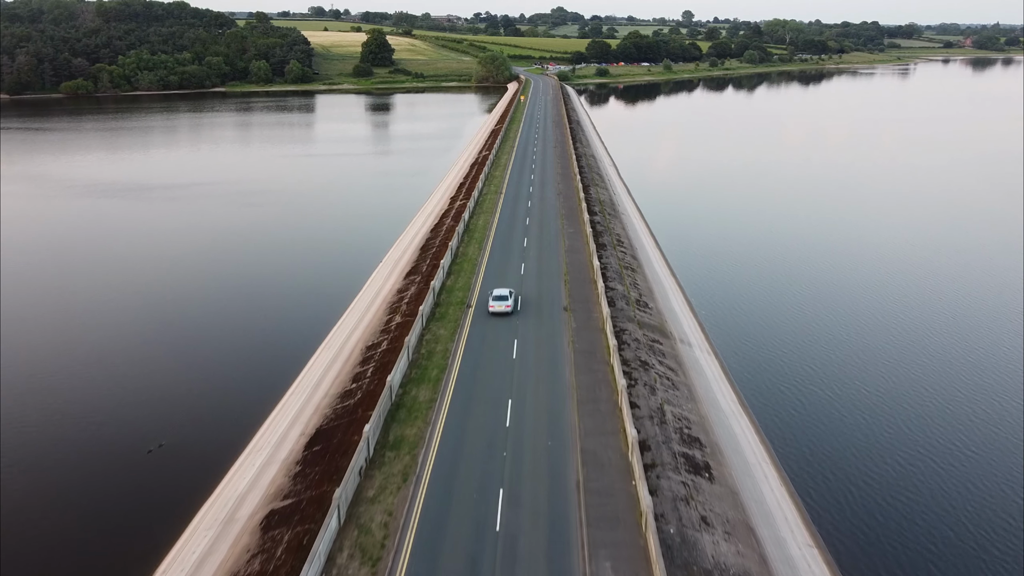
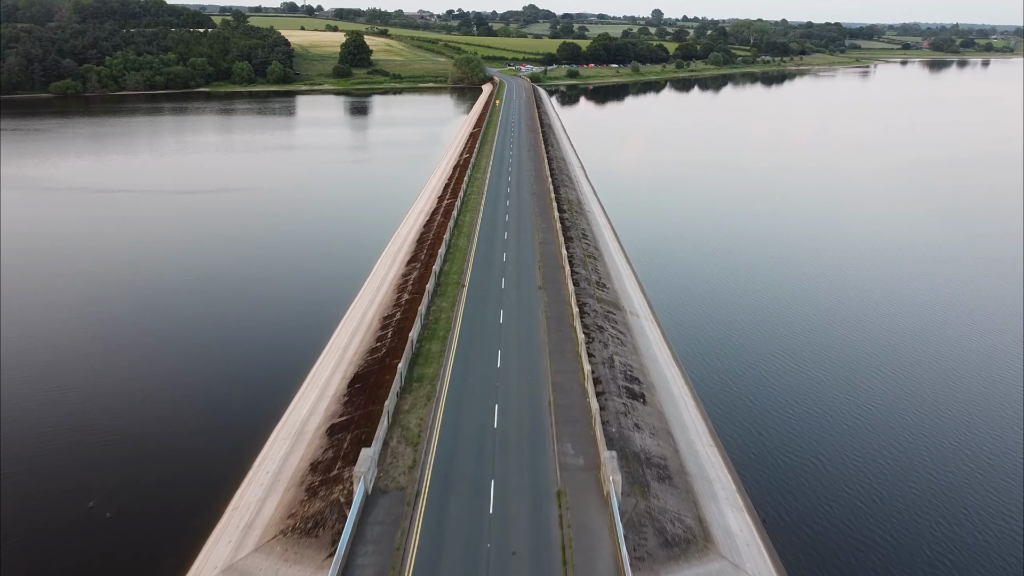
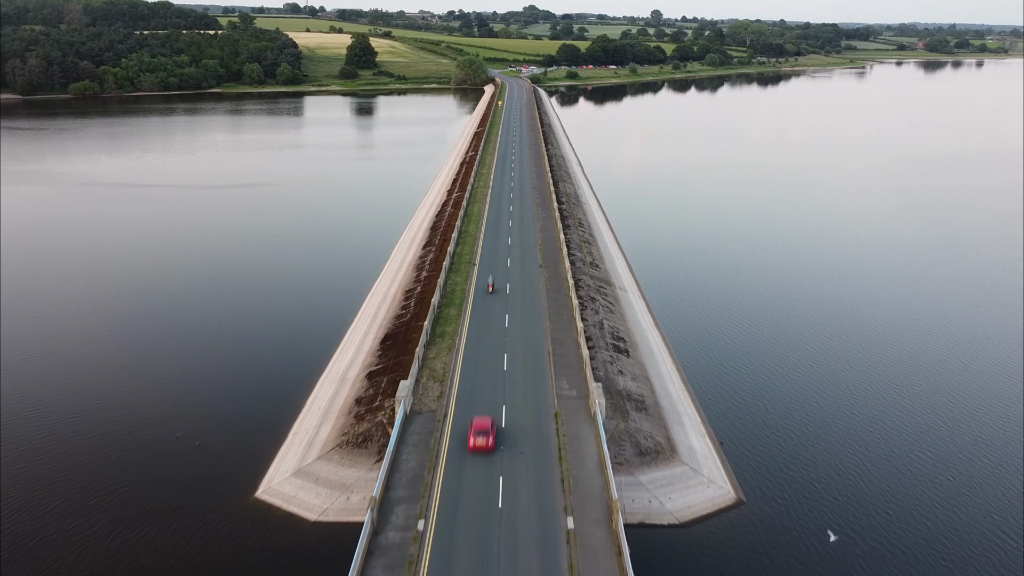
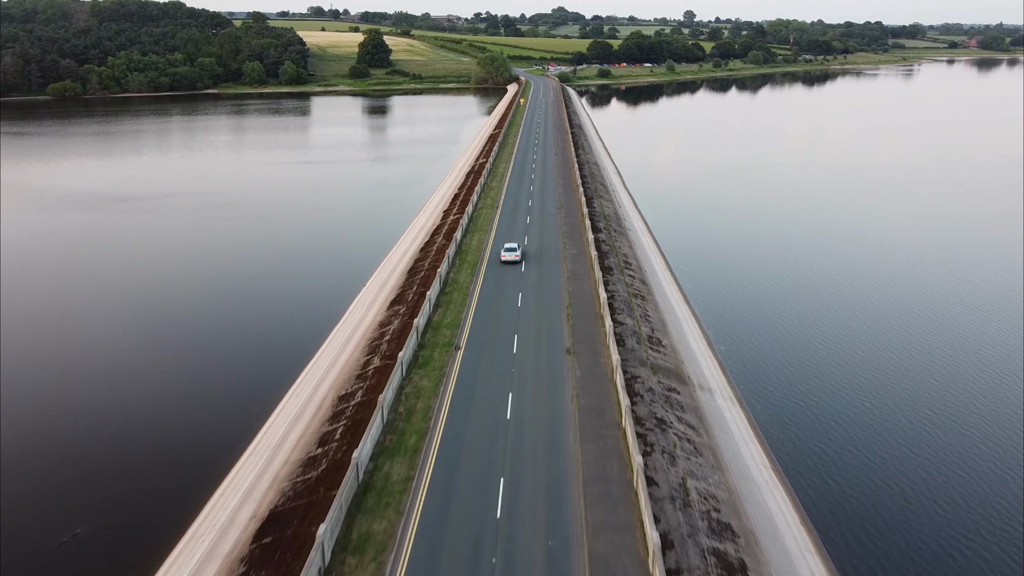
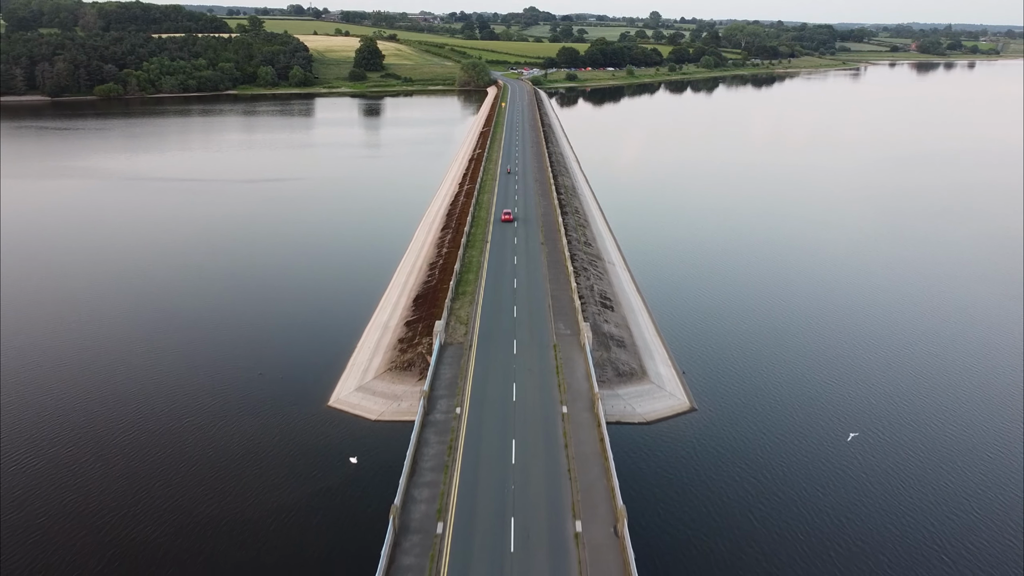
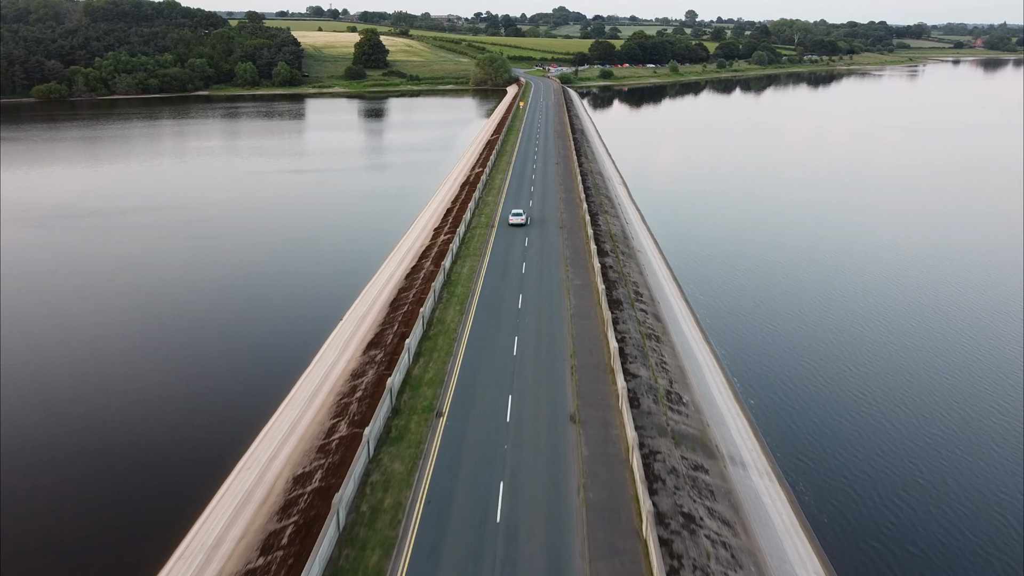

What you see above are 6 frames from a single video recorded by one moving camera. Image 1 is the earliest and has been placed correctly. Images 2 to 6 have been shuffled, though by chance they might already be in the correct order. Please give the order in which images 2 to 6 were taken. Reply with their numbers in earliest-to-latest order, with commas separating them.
4, 6, 2, 3, 5
